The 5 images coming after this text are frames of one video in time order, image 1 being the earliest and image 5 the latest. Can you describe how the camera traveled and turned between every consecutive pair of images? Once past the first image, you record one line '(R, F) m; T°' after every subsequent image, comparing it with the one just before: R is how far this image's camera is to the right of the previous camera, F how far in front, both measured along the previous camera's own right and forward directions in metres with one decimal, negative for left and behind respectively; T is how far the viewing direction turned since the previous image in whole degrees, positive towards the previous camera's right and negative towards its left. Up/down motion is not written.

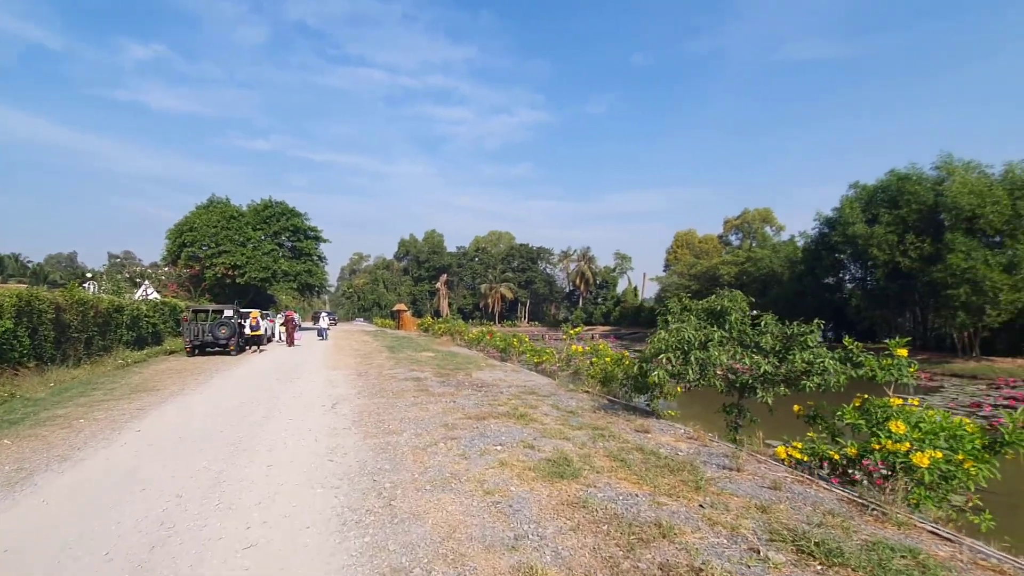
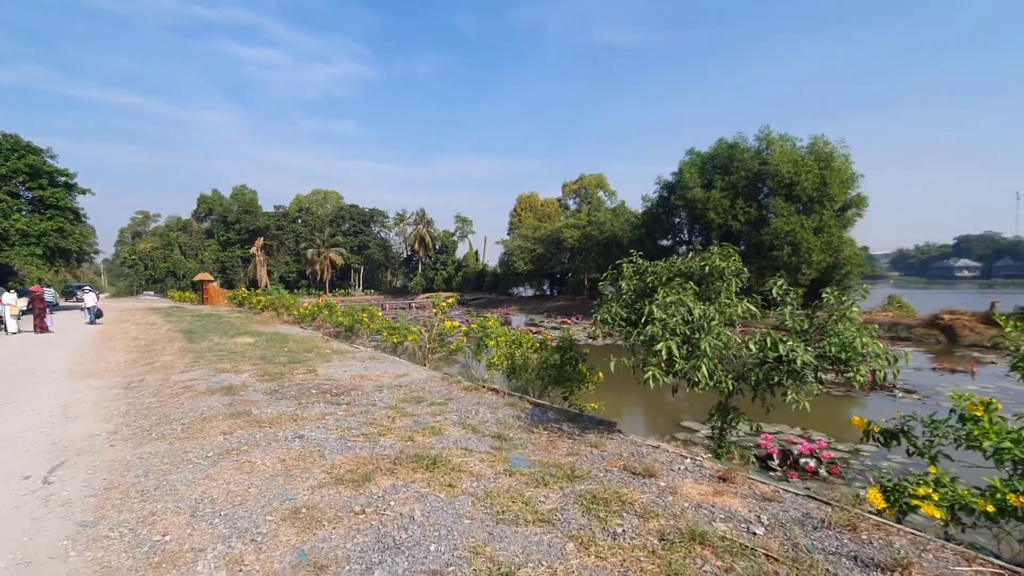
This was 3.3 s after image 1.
(-0.5, +3.0) m; +18°
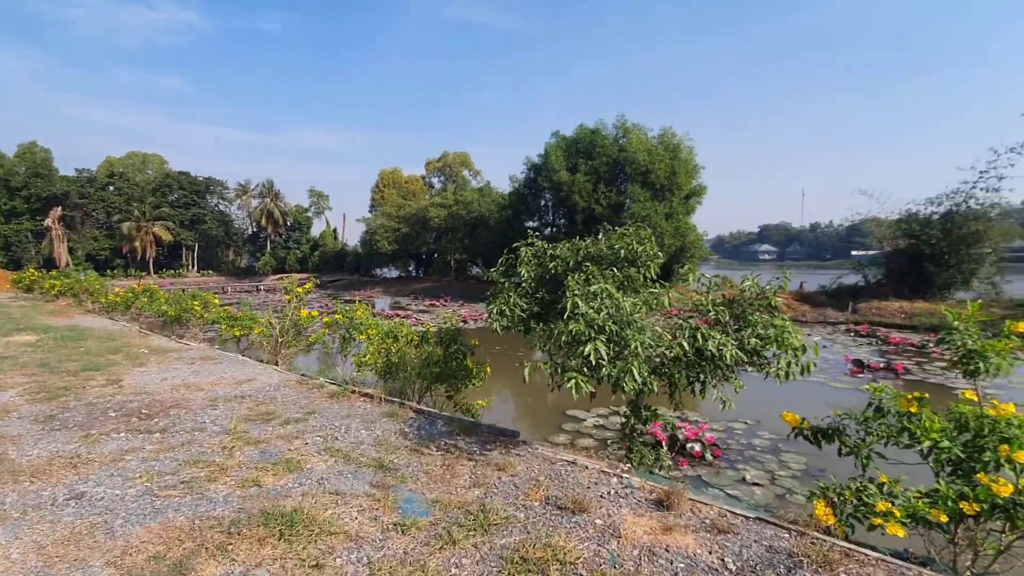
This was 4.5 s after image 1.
(-0.2, +1.0) m; +15°
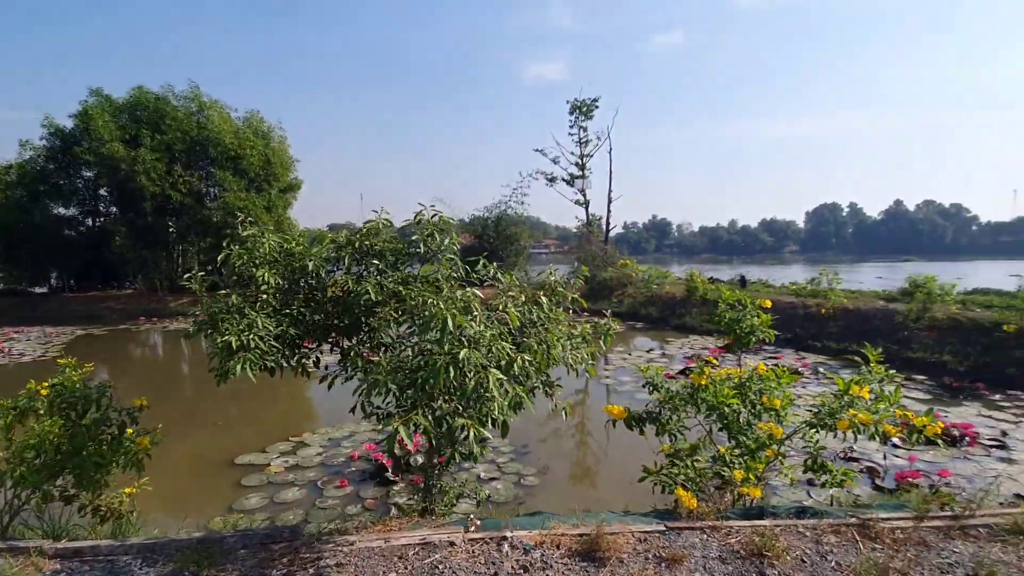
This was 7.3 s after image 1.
(-1.1, +1.6) m; +45°
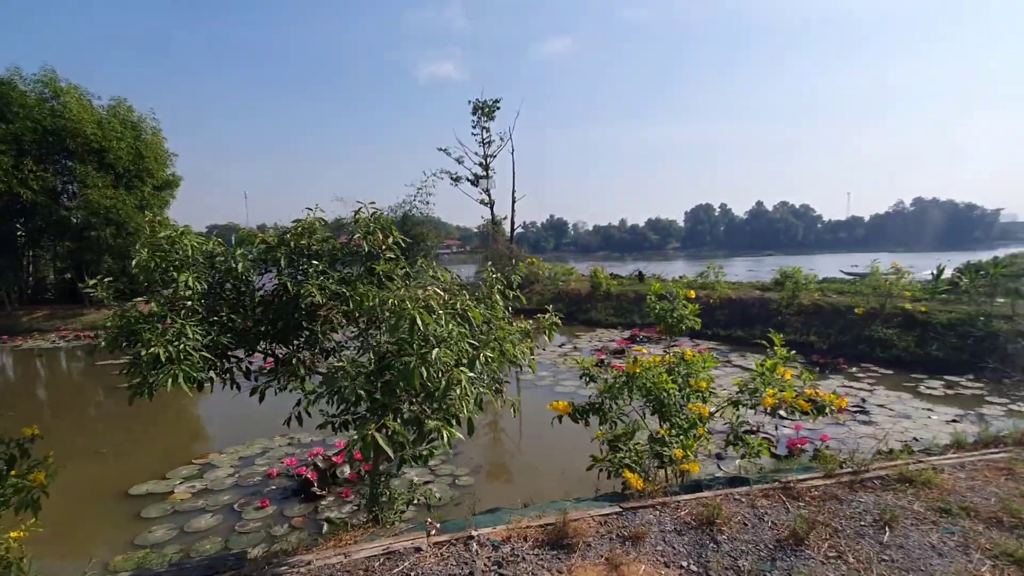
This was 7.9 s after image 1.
(-0.3, 0.0) m; +11°
